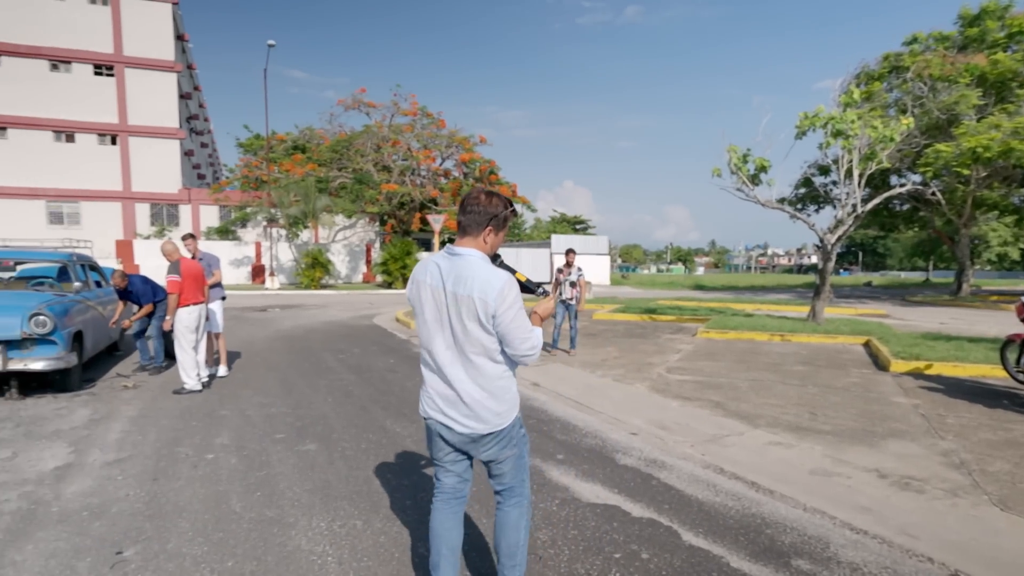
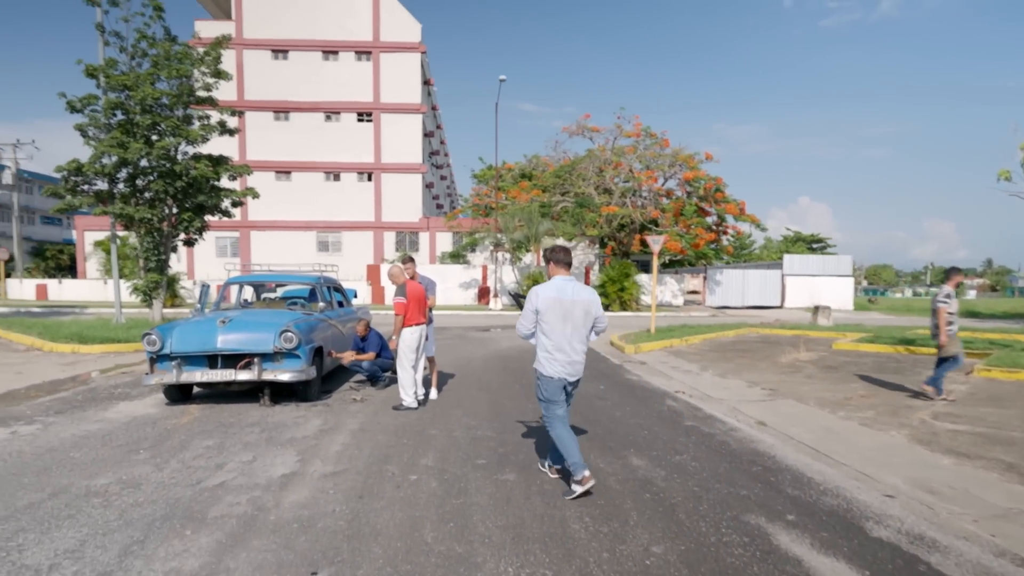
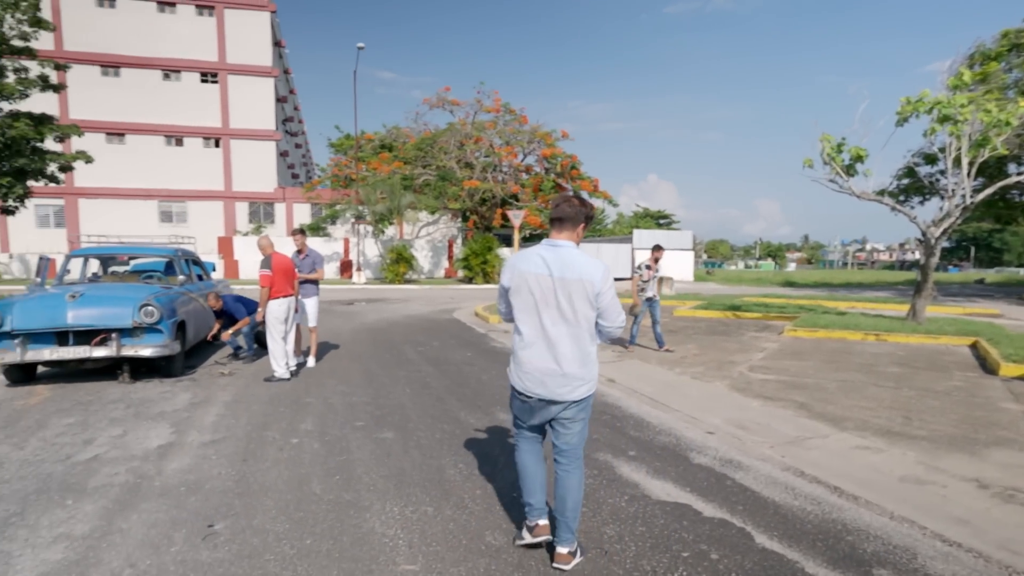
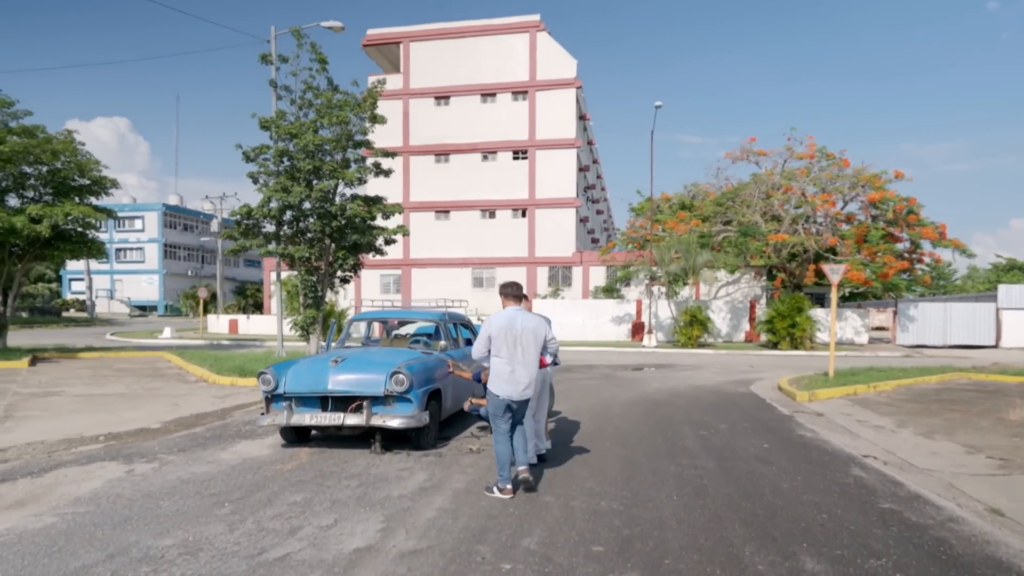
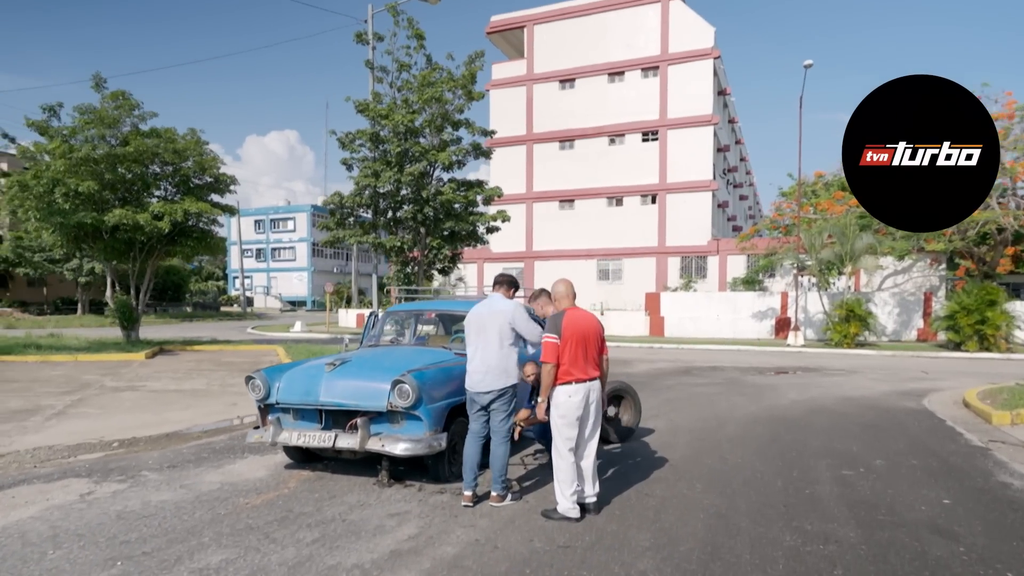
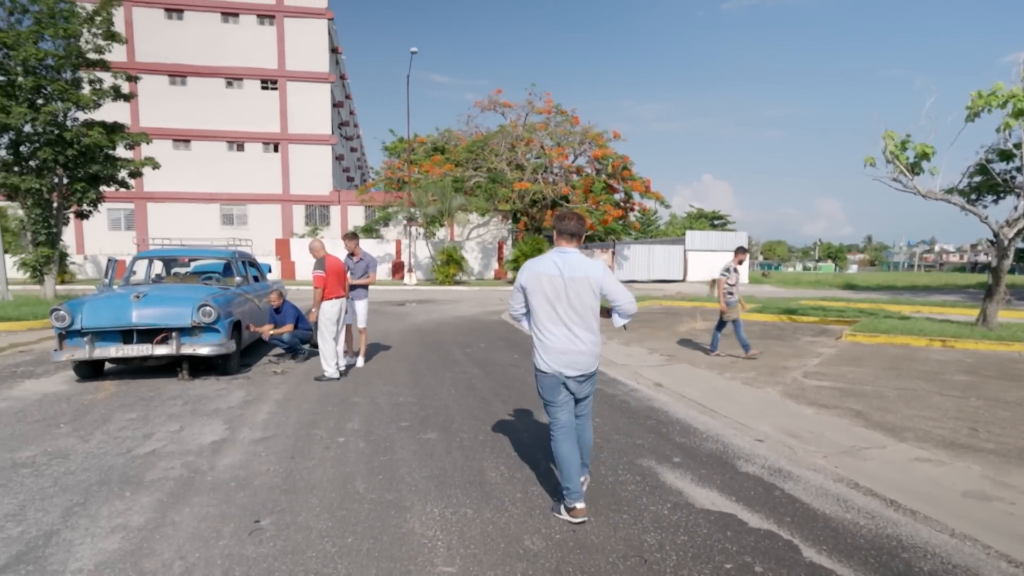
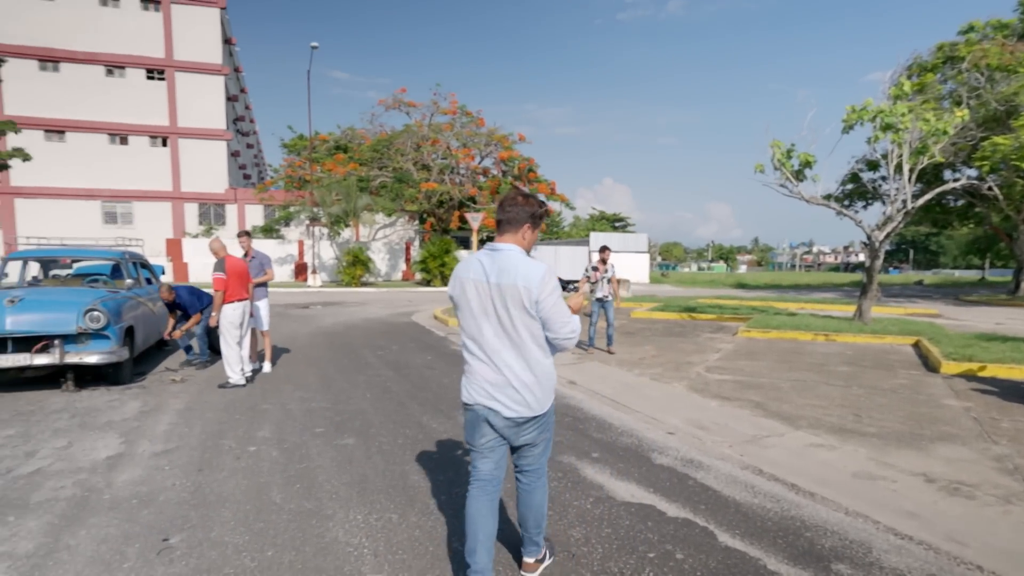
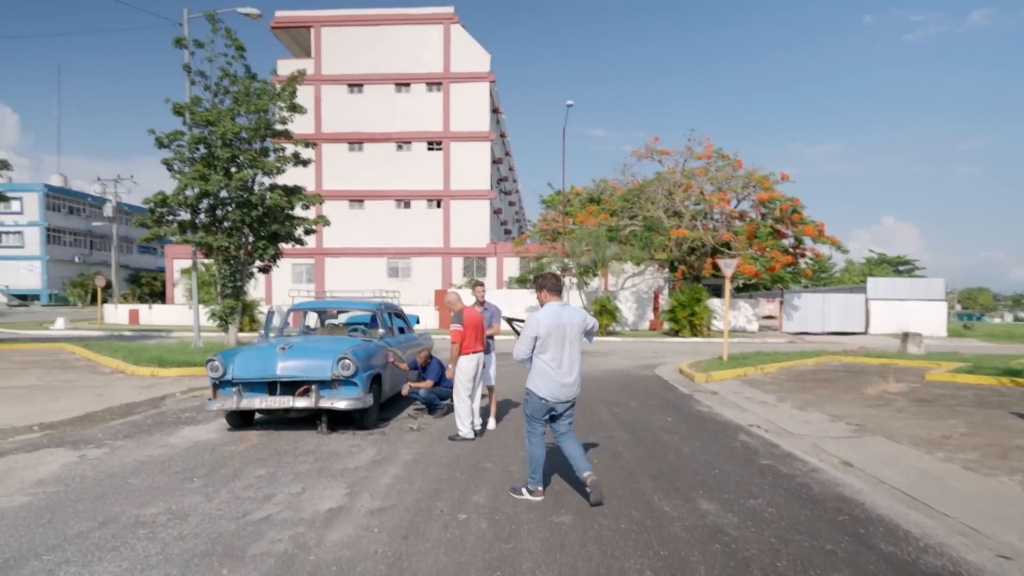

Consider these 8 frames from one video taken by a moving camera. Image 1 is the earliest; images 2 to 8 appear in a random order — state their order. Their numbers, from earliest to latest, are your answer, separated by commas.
7, 3, 6, 2, 8, 4, 5
